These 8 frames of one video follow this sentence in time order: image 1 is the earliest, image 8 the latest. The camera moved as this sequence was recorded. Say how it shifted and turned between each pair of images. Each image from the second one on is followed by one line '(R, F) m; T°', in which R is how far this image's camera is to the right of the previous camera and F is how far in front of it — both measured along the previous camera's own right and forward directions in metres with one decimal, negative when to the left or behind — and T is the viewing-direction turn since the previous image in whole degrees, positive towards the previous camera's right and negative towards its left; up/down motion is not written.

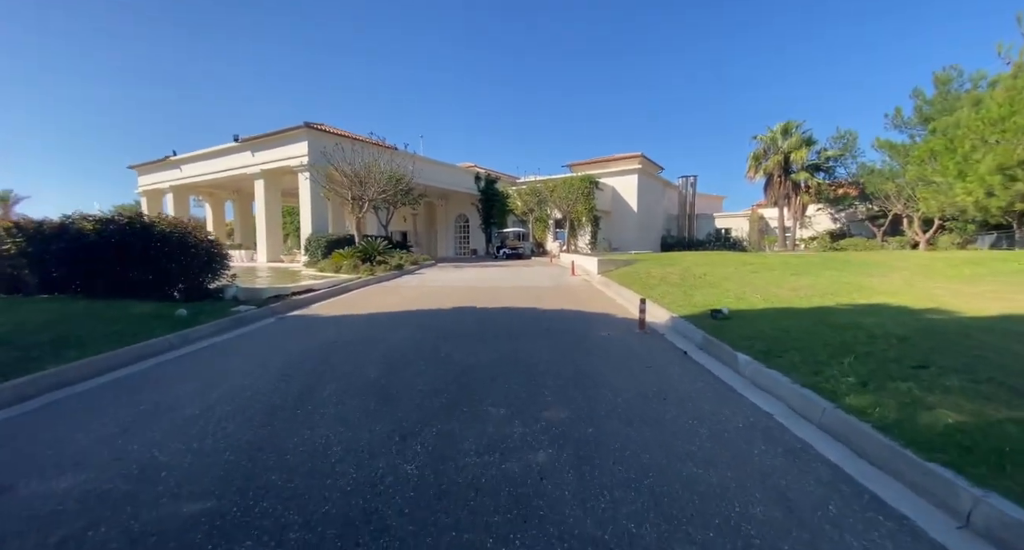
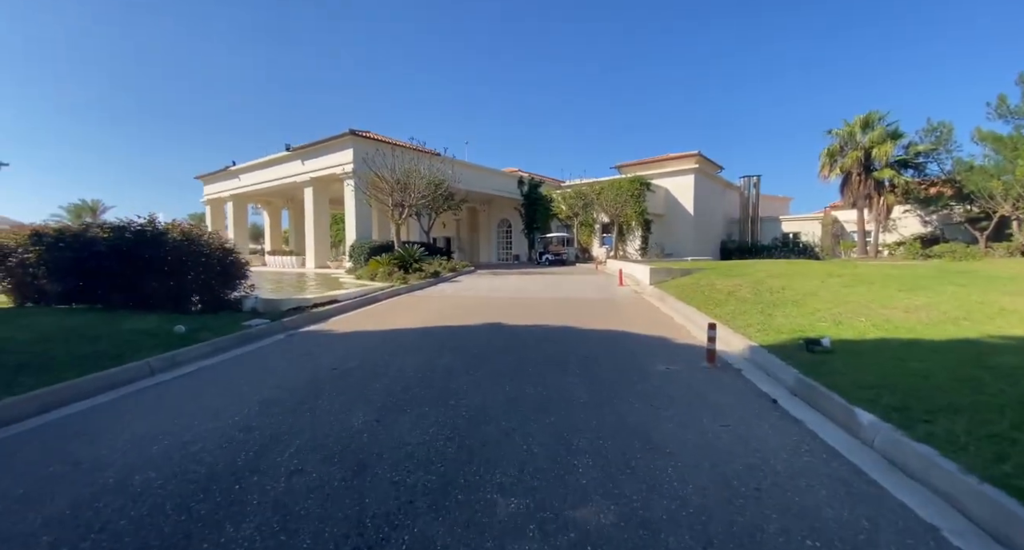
(+0.2, +1.3) m; -6°
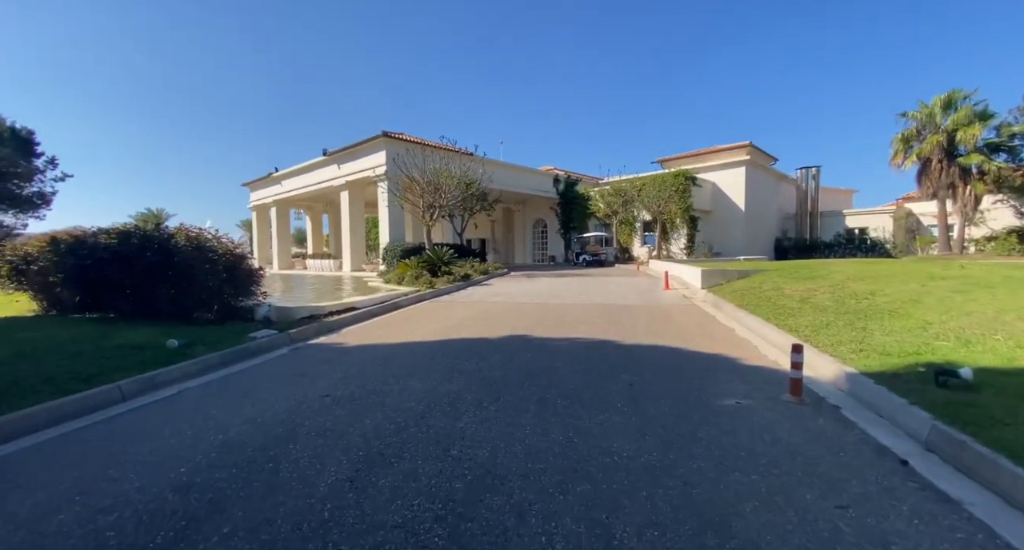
(+0.2, +1.1) m; -5°
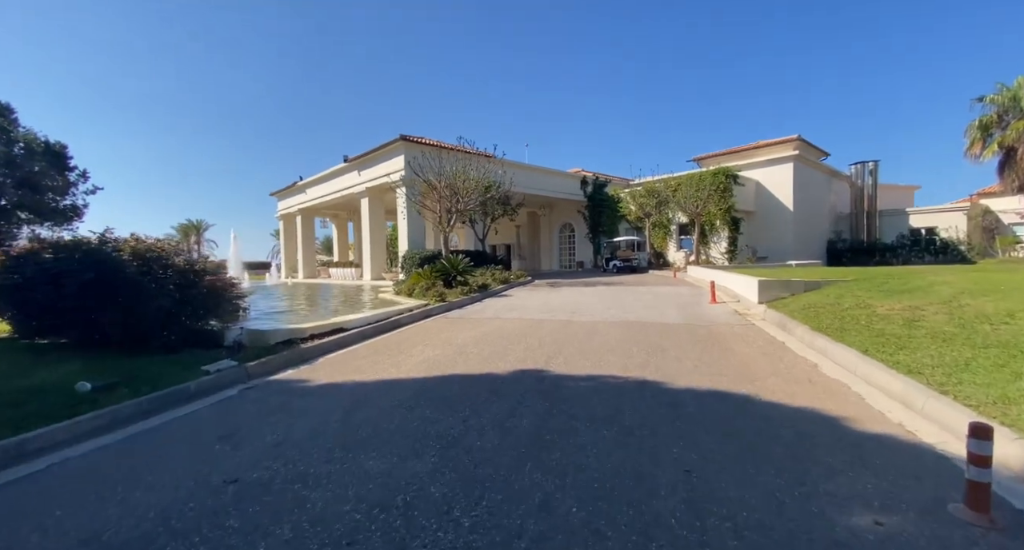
(+0.3, +1.7) m; -4°
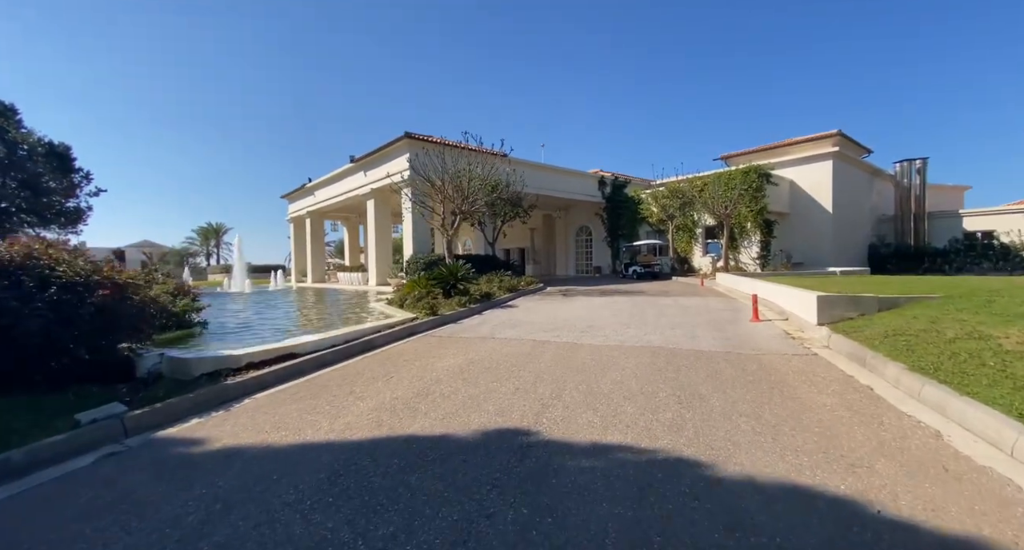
(+0.4, +1.8) m; -2°
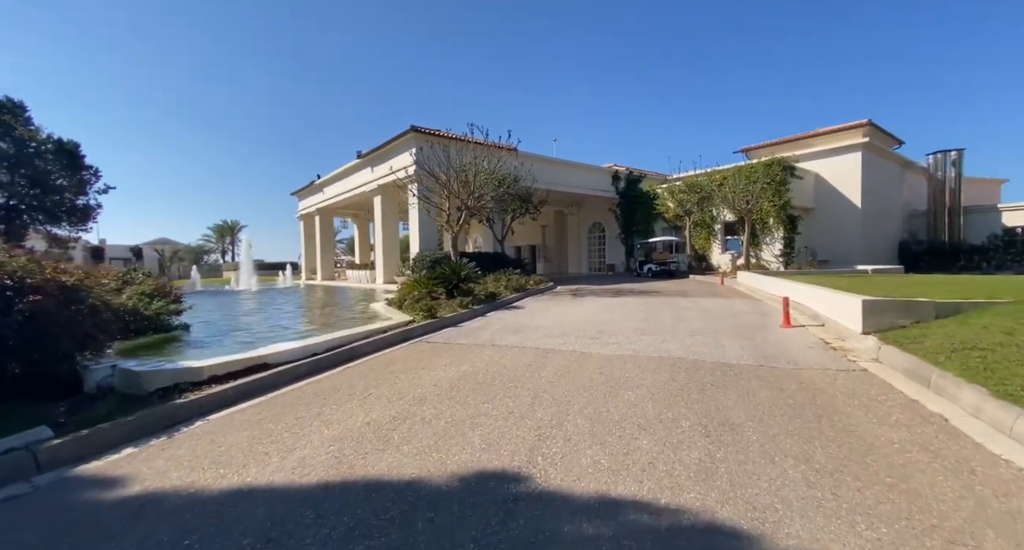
(+0.2, +0.9) m; -2°
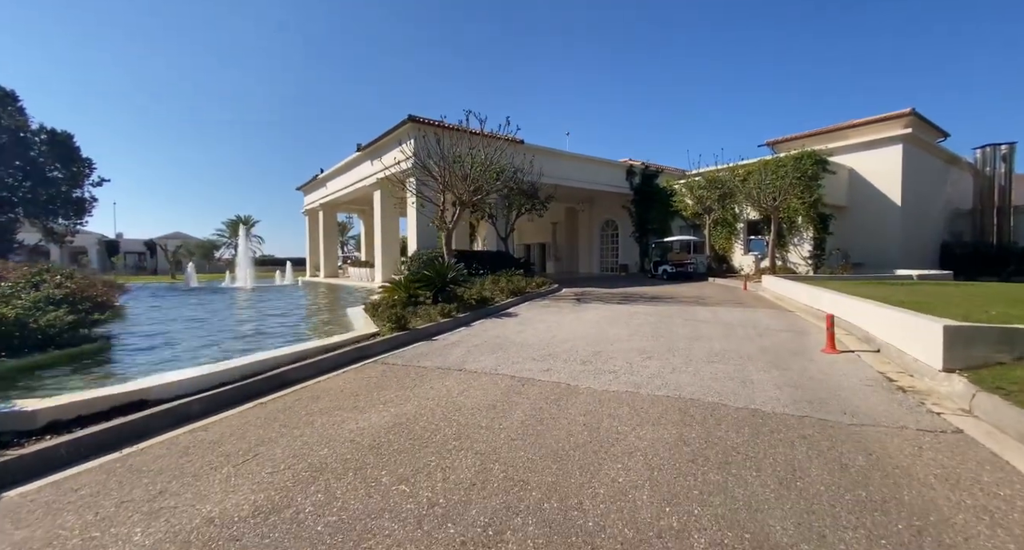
(+0.6, +1.6) m; -2°
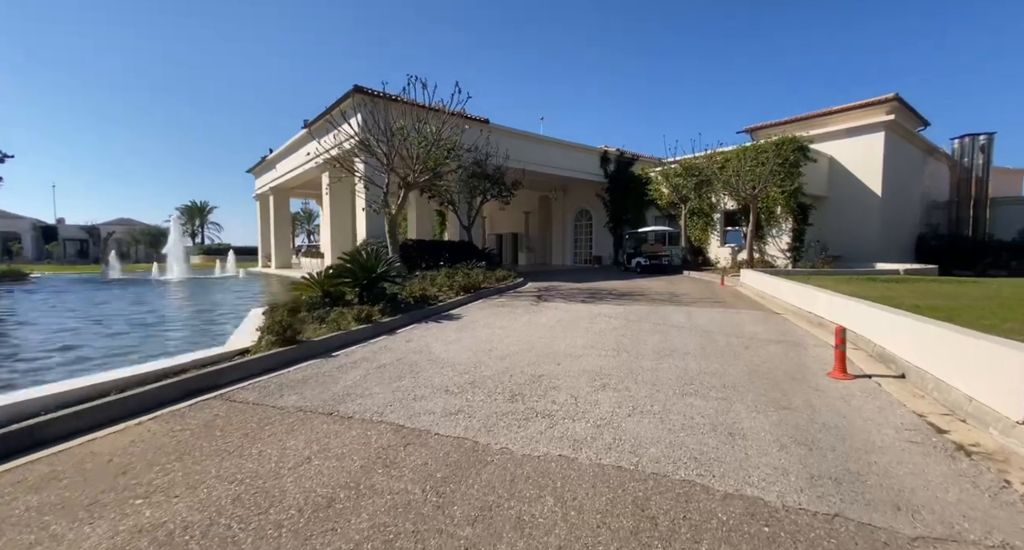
(+0.9, +2.0) m; +3°
